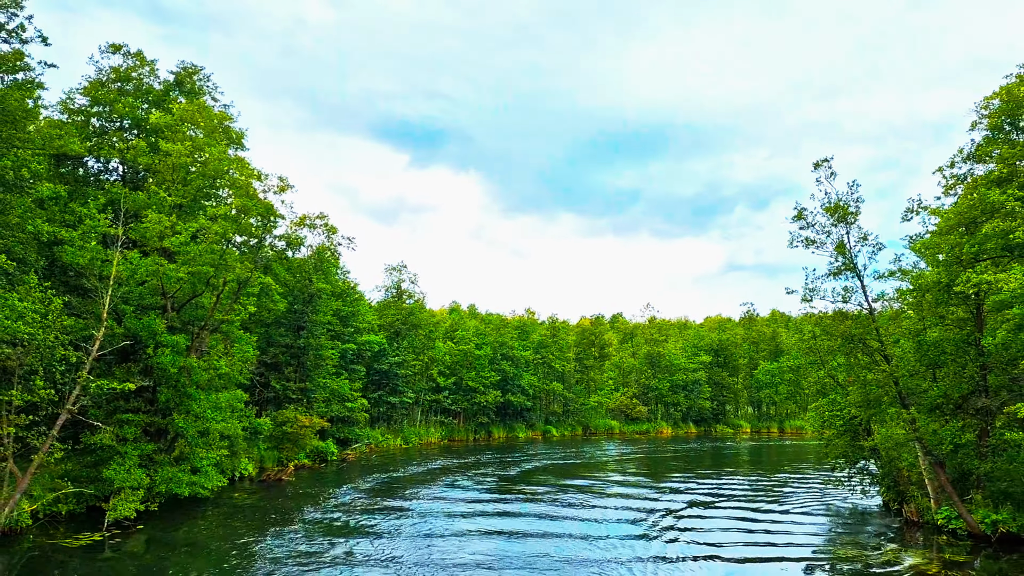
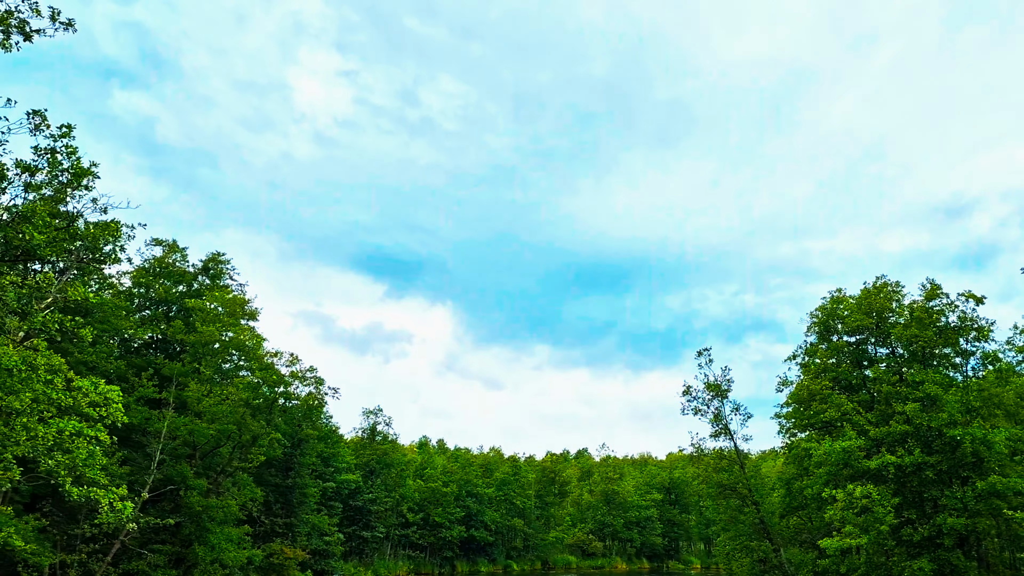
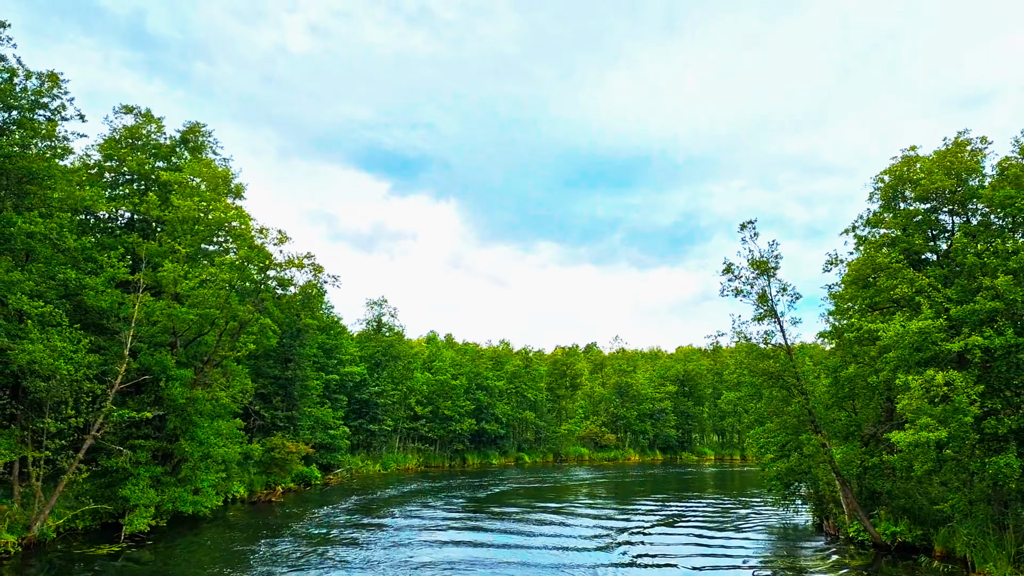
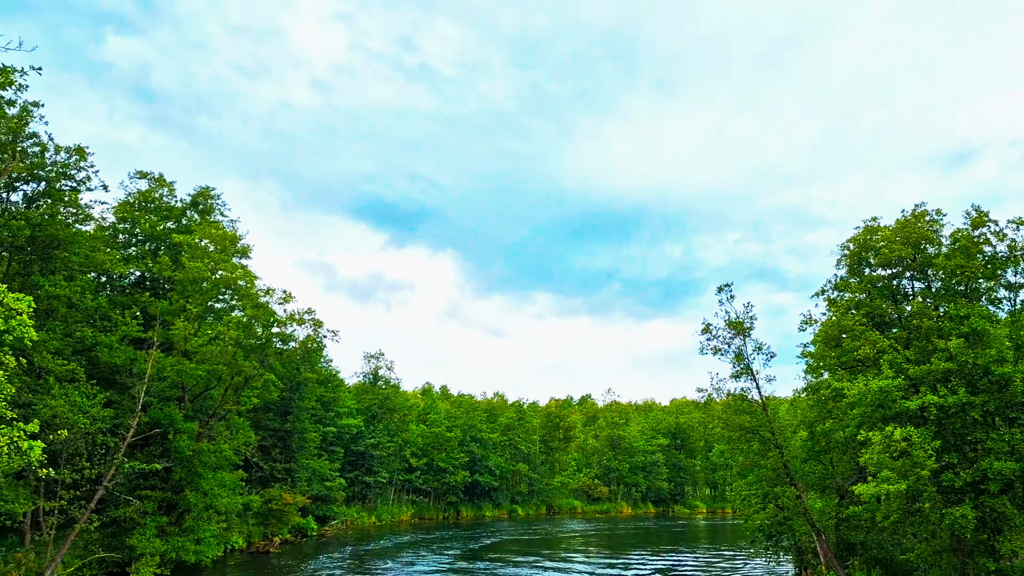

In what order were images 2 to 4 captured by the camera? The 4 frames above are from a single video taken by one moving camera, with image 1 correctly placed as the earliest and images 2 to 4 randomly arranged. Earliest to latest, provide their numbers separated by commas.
3, 4, 2
